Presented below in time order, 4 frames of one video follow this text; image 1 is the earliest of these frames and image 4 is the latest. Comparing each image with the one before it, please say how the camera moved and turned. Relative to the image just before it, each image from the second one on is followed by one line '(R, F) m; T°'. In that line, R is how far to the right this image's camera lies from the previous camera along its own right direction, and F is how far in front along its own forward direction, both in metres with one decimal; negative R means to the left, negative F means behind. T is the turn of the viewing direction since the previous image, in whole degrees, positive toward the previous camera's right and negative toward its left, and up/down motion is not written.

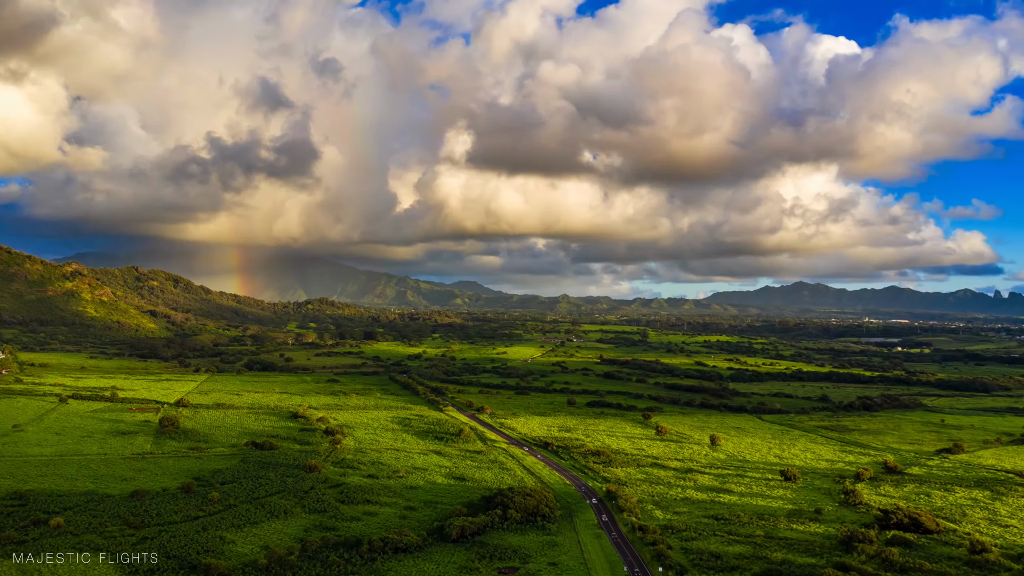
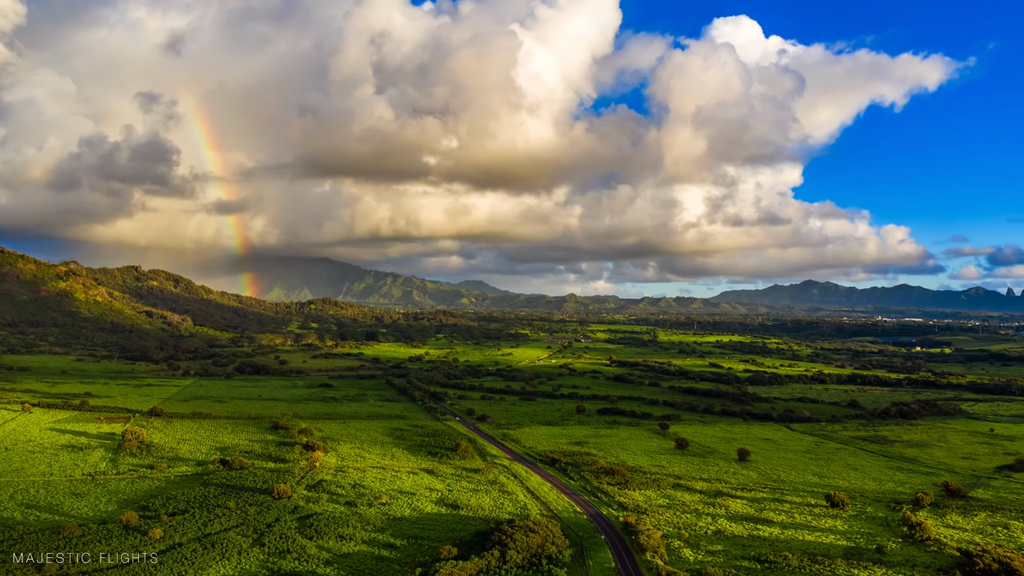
(+0.5, +8.9) m; -1°
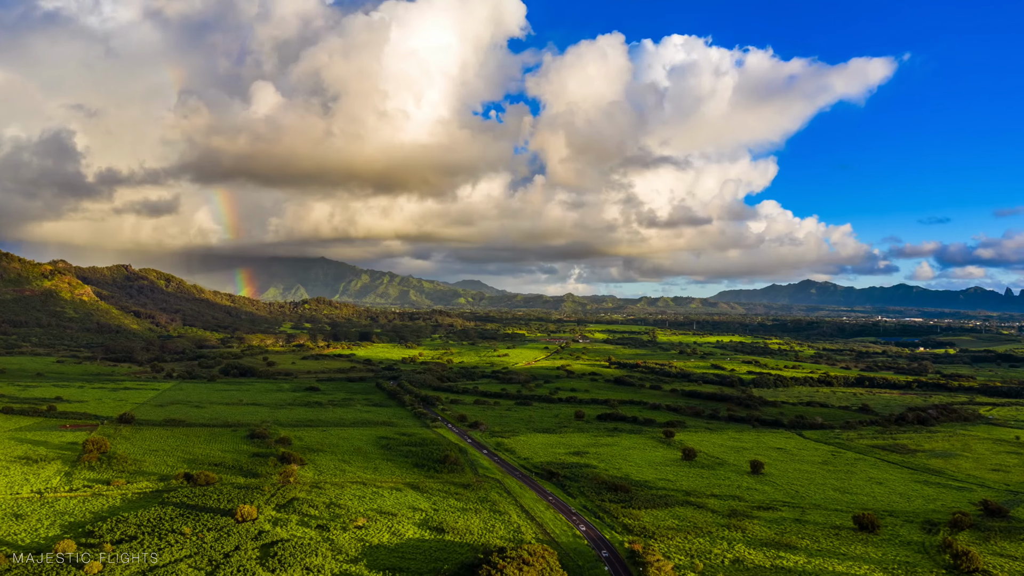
(+0.5, +5.7) m; 0°
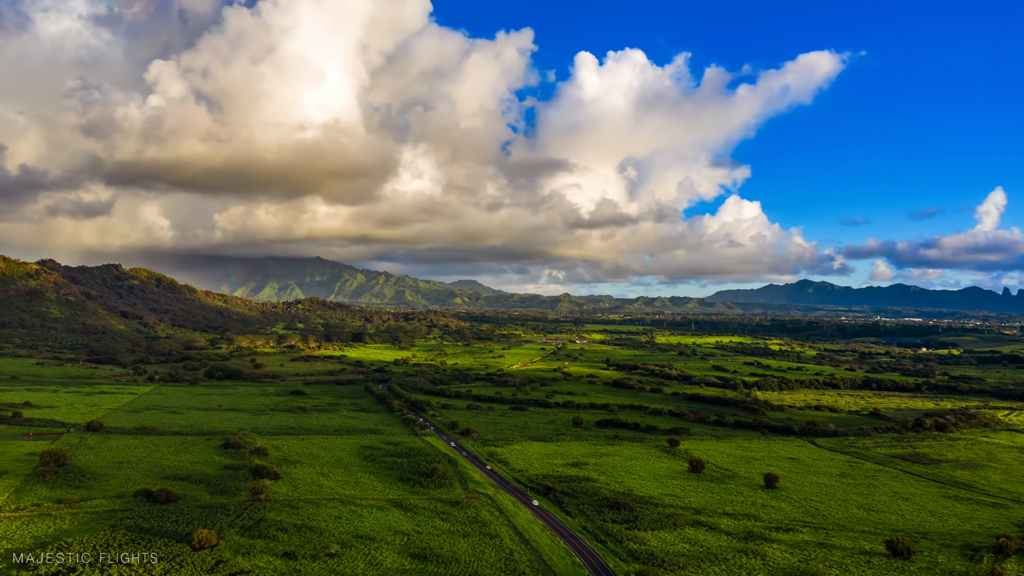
(+0.5, +5.3) m; 0°
